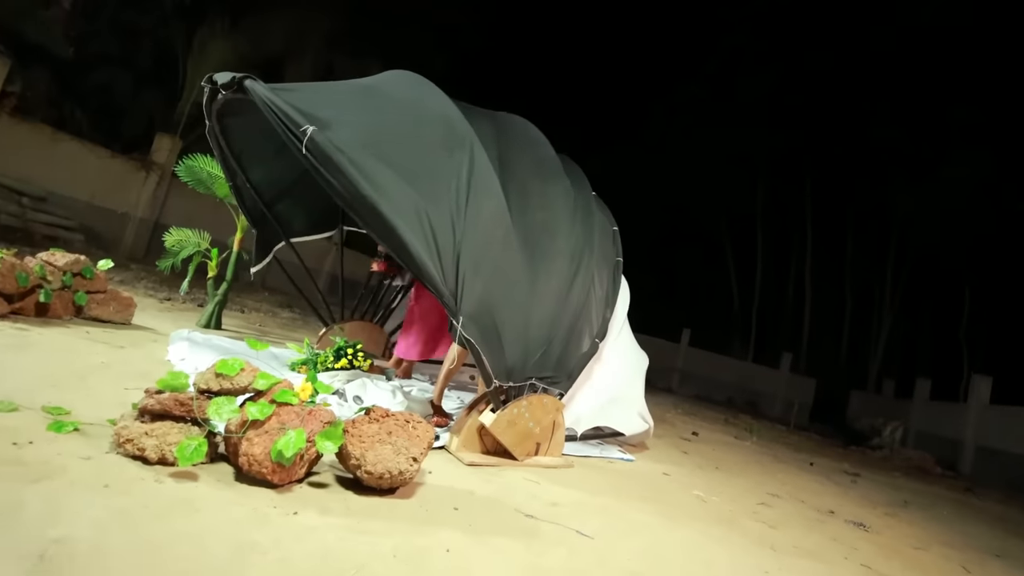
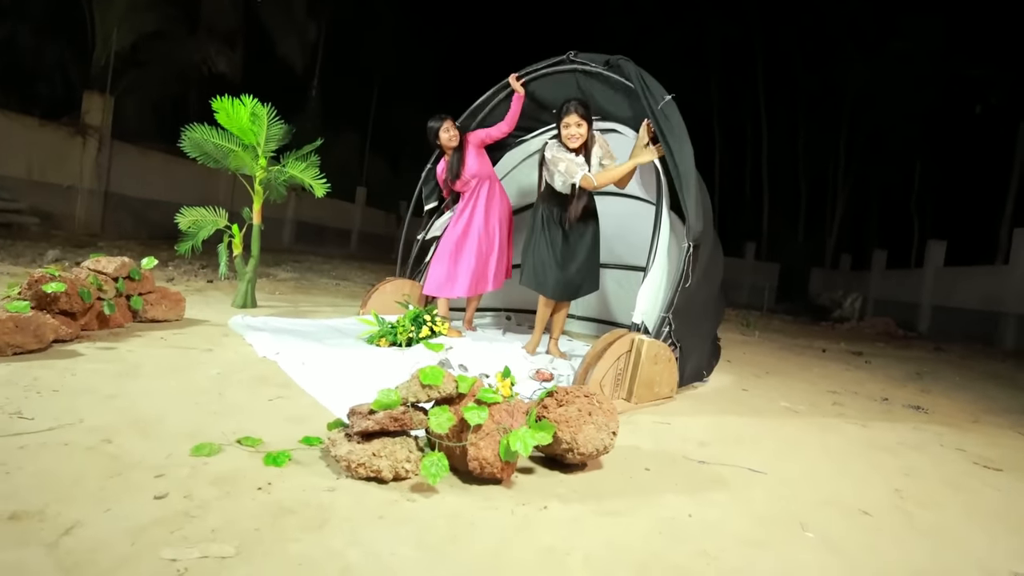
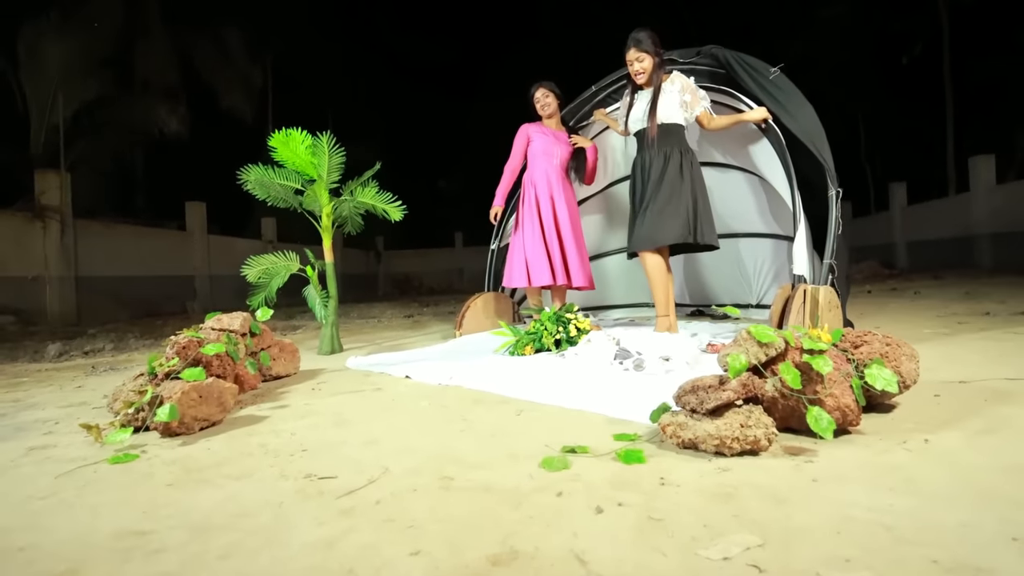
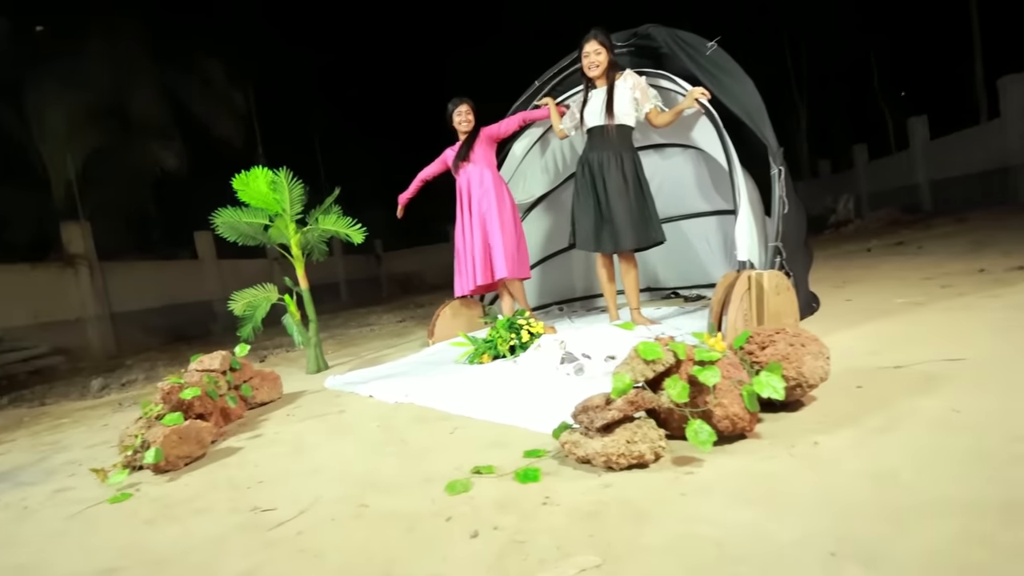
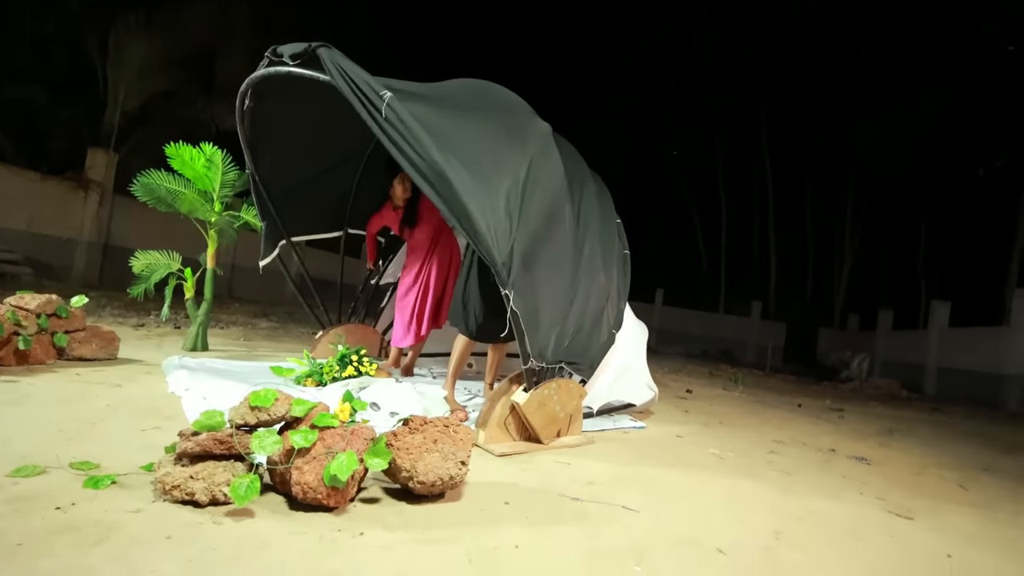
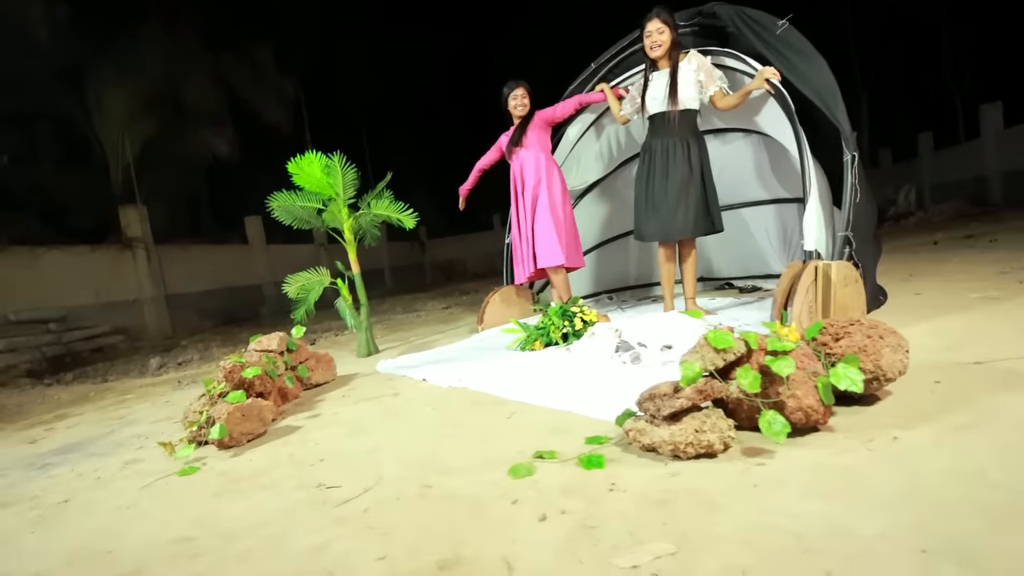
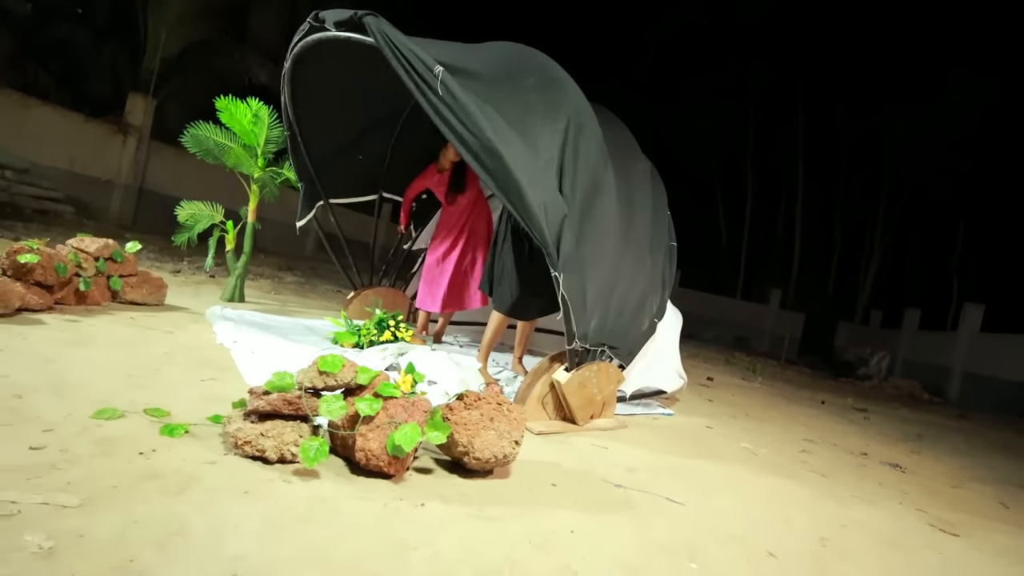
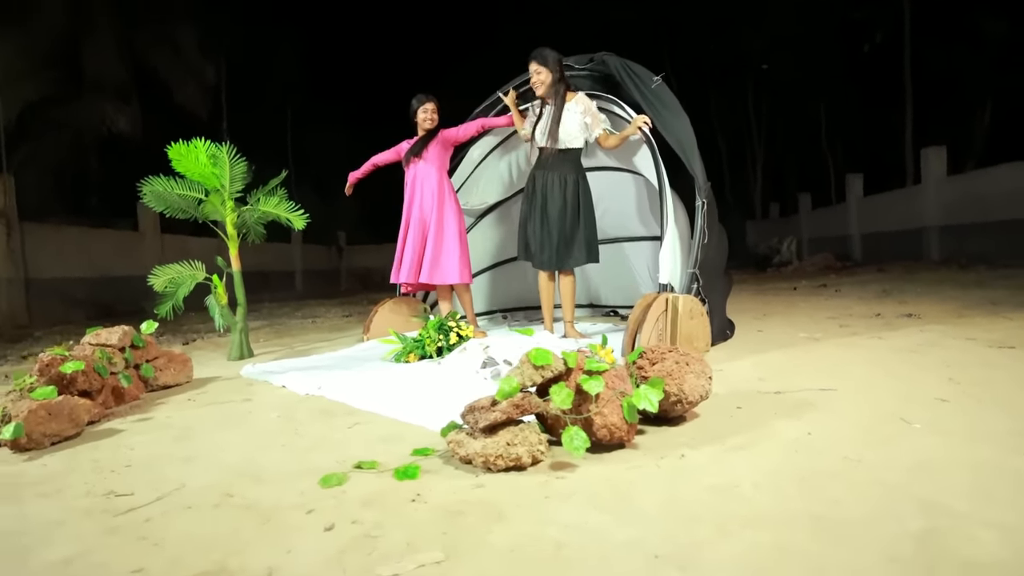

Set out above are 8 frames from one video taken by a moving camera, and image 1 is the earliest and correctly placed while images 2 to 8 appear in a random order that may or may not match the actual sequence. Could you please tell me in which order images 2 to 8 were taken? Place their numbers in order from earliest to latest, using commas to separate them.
5, 7, 2, 8, 4, 6, 3
